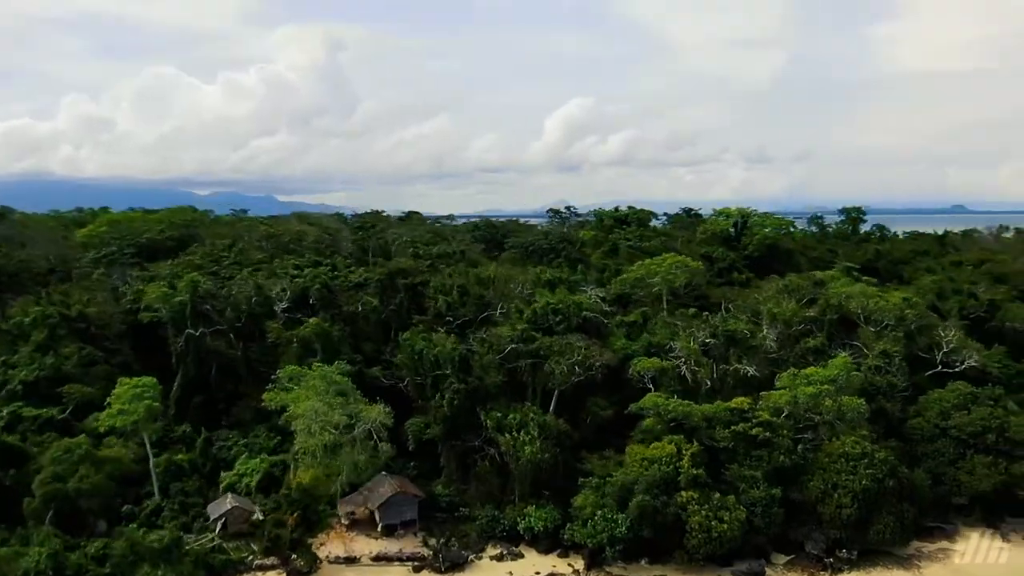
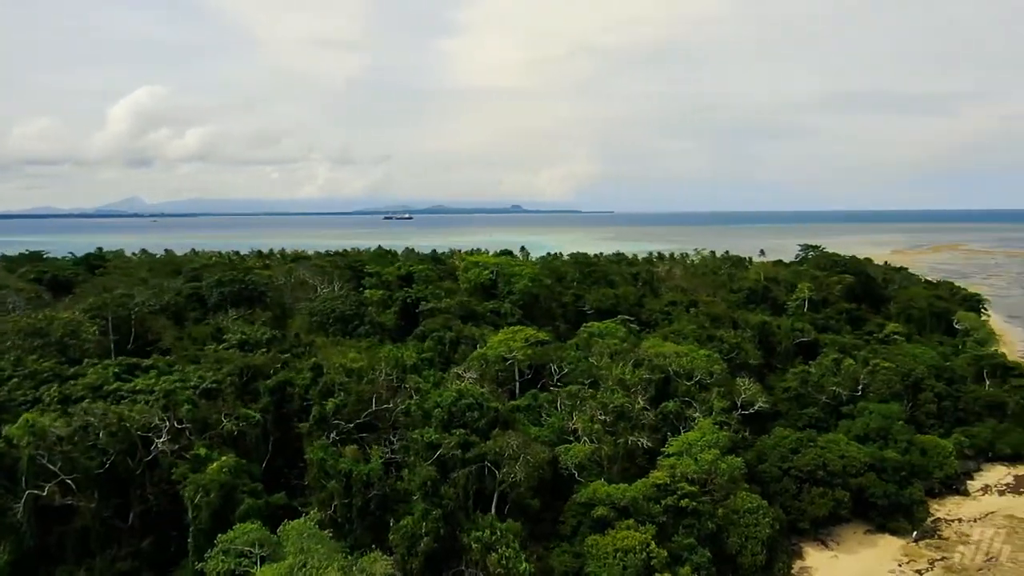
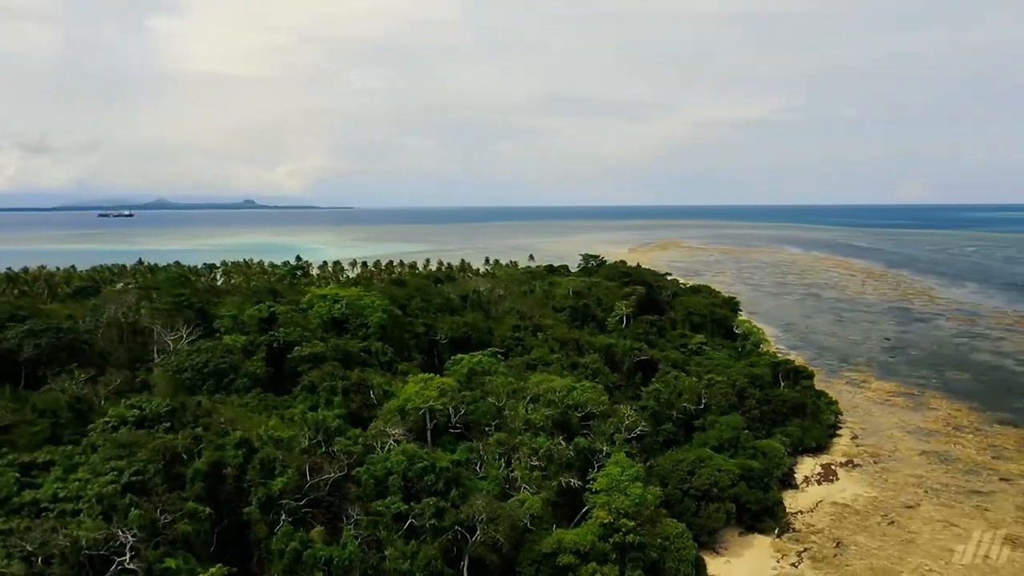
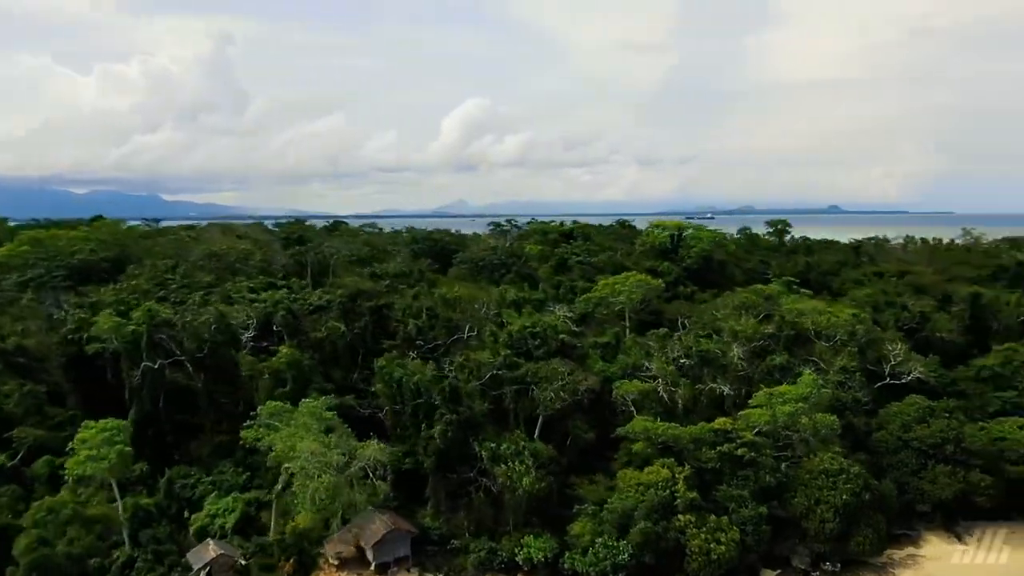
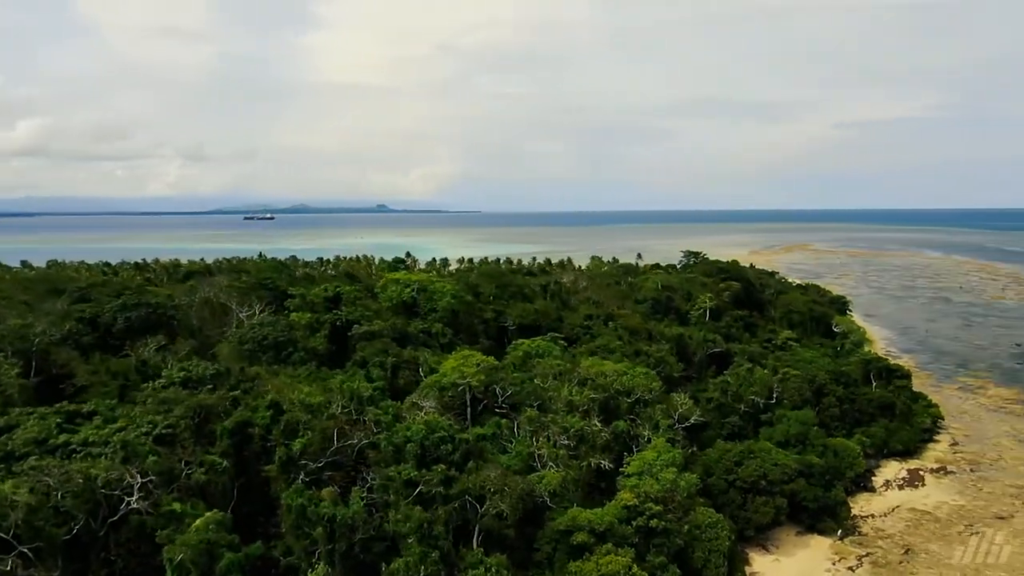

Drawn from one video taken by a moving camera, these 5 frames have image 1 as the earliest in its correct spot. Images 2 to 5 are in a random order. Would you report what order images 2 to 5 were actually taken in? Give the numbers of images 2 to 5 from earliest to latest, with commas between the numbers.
4, 2, 5, 3
